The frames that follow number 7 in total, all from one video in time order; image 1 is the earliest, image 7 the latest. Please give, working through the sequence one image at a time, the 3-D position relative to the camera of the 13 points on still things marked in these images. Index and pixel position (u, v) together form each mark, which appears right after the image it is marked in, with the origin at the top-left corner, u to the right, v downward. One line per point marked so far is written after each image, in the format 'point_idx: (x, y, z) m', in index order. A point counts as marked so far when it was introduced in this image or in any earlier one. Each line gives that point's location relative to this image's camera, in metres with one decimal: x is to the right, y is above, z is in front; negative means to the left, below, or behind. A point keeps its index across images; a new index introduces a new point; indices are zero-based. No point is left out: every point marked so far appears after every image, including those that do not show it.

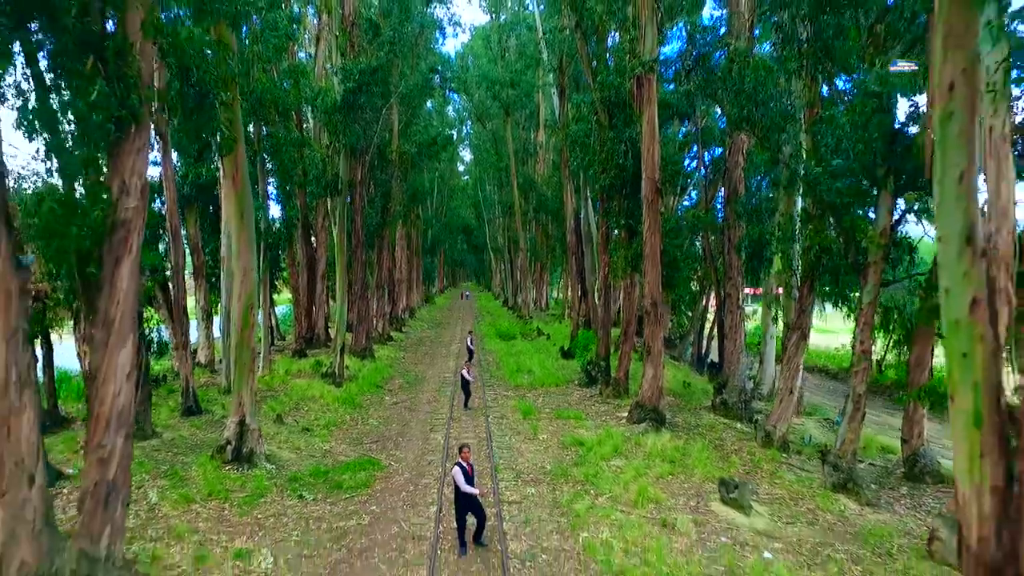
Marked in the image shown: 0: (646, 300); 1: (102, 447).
0: (+3.7, -0.3, +17.0) m
1: (-5.0, -1.9, +7.8) m
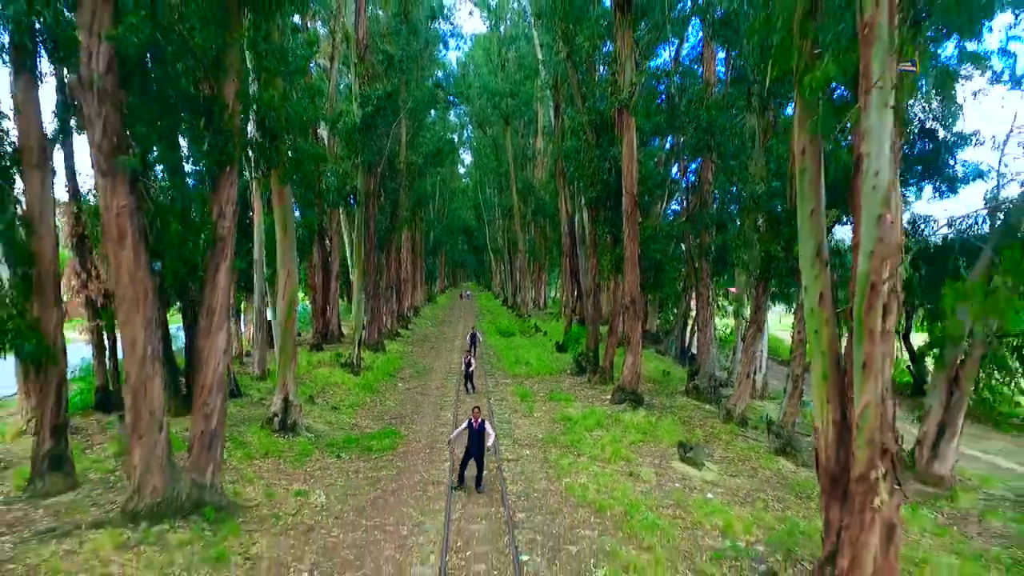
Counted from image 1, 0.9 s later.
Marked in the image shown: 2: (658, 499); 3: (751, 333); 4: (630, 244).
0: (+3.6, -0.3, +19.6) m
1: (-5.0, -1.9, +10.4) m
2: (+2.7, -3.8, +11.4) m
3: (+6.8, -1.3, +17.6) m
4: (+3.6, +1.4, +19.0) m
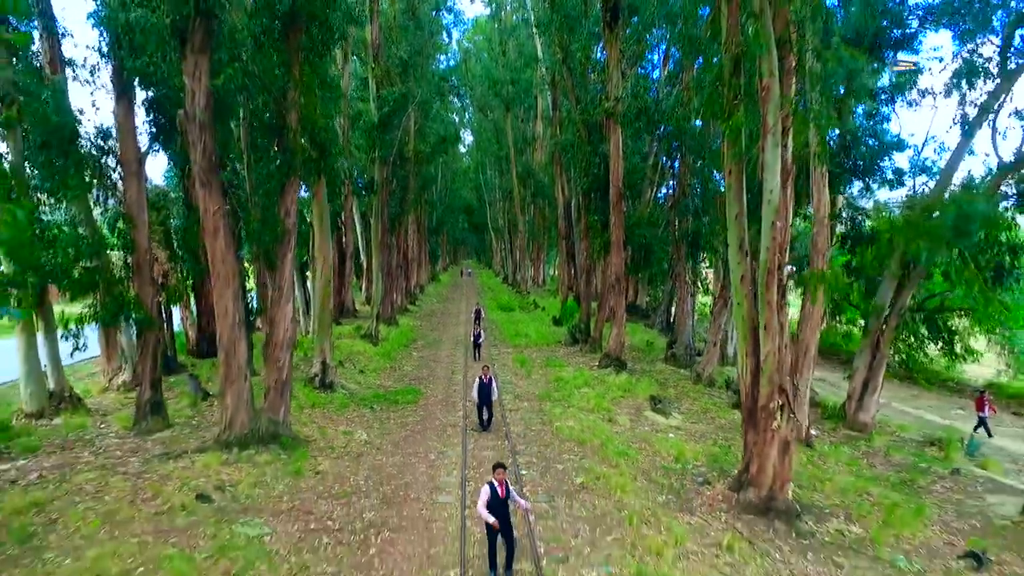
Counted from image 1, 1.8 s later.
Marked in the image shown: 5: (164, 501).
0: (+3.7, +0.4, +22.6) m
1: (-5.0, -1.5, +13.4) m
2: (+2.7, -3.4, +14.4) m
3: (+6.8, -0.6, +20.6) m
4: (+3.6, +2.0, +21.9) m
5: (-5.6, -3.4, +10.1) m
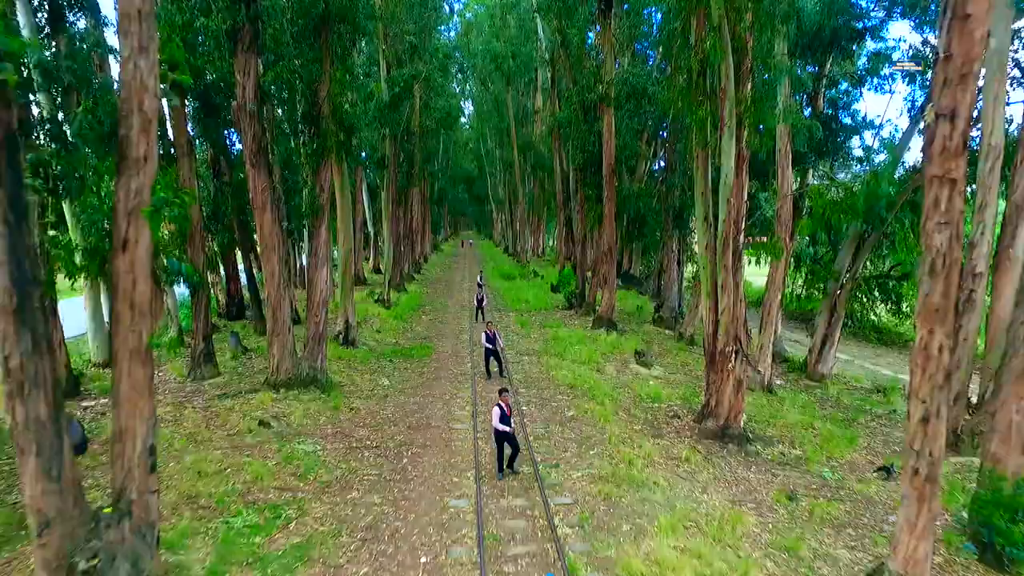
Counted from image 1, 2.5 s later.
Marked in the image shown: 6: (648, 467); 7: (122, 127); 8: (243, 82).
0: (+3.7, +1.7, +24.7) m
1: (-4.9, -0.7, +15.7) m
2: (+2.8, -2.5, +16.8) m
3: (+6.9, +0.5, +22.8) m
4: (+3.7, +3.3, +24.0) m
5: (-5.5, -2.7, +12.5) m
6: (+2.4, -3.2, +11.1) m
7: (-4.0, +1.7, +6.5) m
8: (-5.9, +4.5, +13.7) m
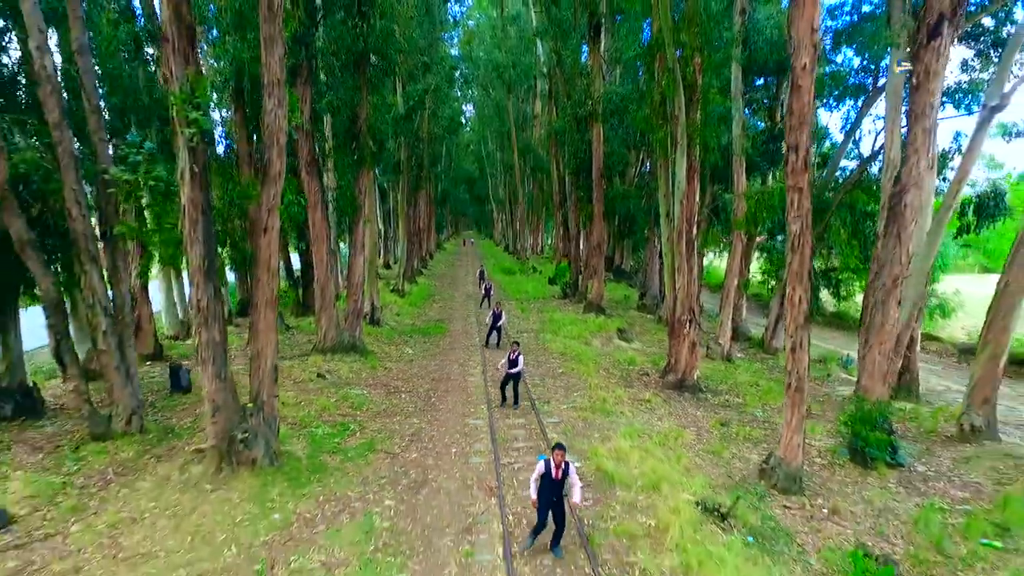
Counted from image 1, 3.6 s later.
0: (+3.8, +2.1, +28.3) m
1: (-4.9, -0.2, +19.2) m
2: (+2.8, -2.1, +20.3) m
3: (+6.9, +1.0, +26.4) m
4: (+3.8, +3.7, +27.5) m
5: (-5.5, -2.2, +16.0) m
6: (+2.5, -2.7, +14.6) m
7: (-4.0, +2.2, +10.0) m
8: (-5.8, +5.0, +17.2) m
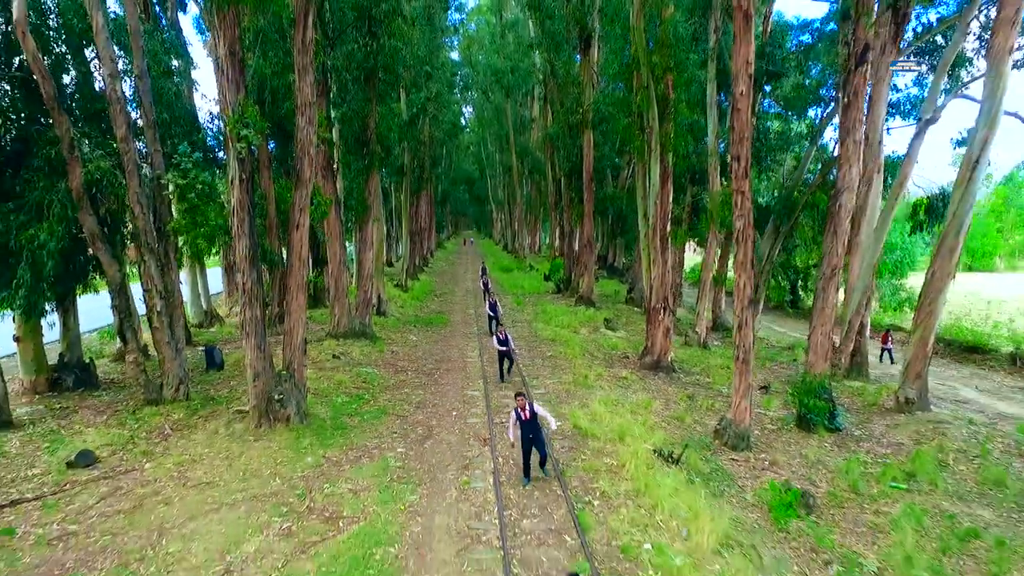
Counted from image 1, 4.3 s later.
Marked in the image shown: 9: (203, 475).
0: (+3.6, +2.4, +30.3) m
1: (-5.0, 0.0, +21.3) m
2: (+2.6, -1.8, +22.4) m
3: (+6.7, +1.2, +28.4) m
4: (+3.6, +4.0, +29.5) m
5: (-5.6, -2.0, +18.0) m
6: (+2.3, -2.4, +16.6) m
7: (-4.1, +2.4, +12.0) m
8: (-6.0, +5.3, +19.2) m
9: (-5.0, -3.1, +10.2) m
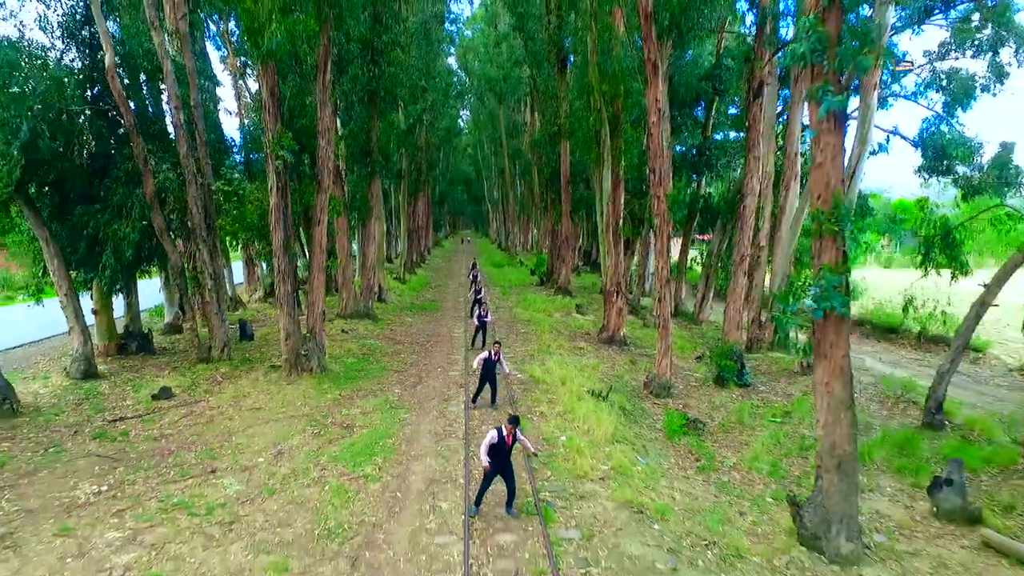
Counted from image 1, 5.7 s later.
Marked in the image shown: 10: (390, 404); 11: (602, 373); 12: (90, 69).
0: (+2.9, +2.8, +34.0) m
1: (-5.8, +0.5, +25.0) m
2: (+1.9, -1.4, +26.1) m
3: (+6.0, +1.7, +32.1) m
4: (+2.8, +4.4, +33.2) m
5: (-6.4, -1.5, +21.7) m
6: (+1.5, -2.0, +20.3) m
7: (-4.9, +2.9, +15.7) m
8: (-6.7, +5.7, +22.9) m
9: (-5.8, -2.6, +13.9) m
10: (-2.7, -2.6, +14.0) m
11: (+2.6, -2.5, +18.0) m
12: (-11.0, +5.7, +16.3) m
